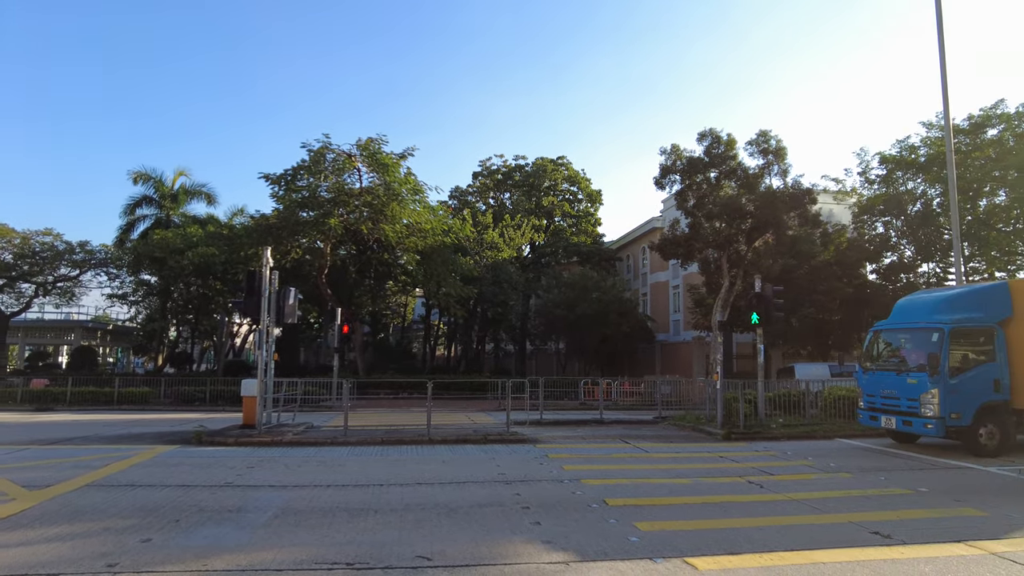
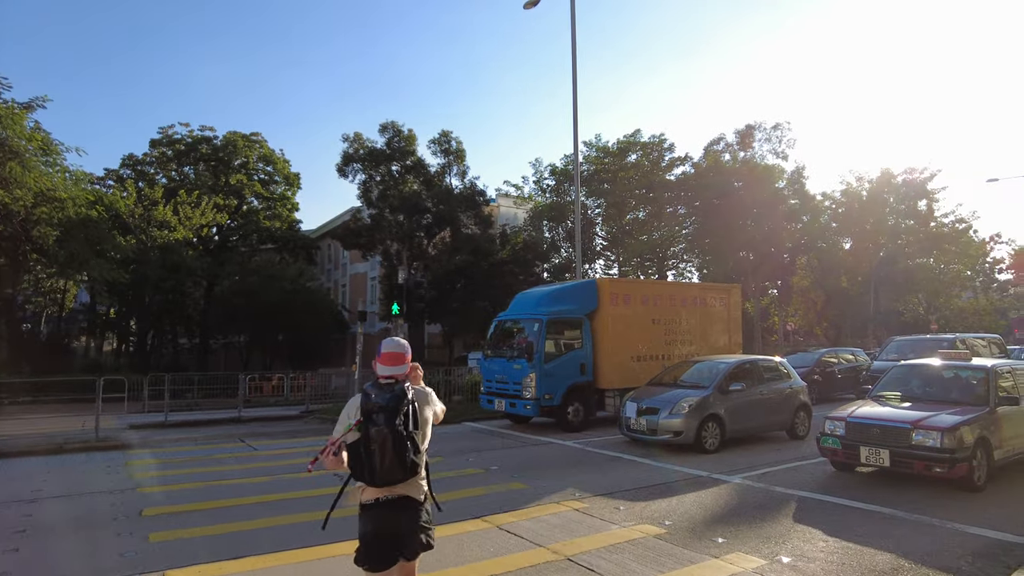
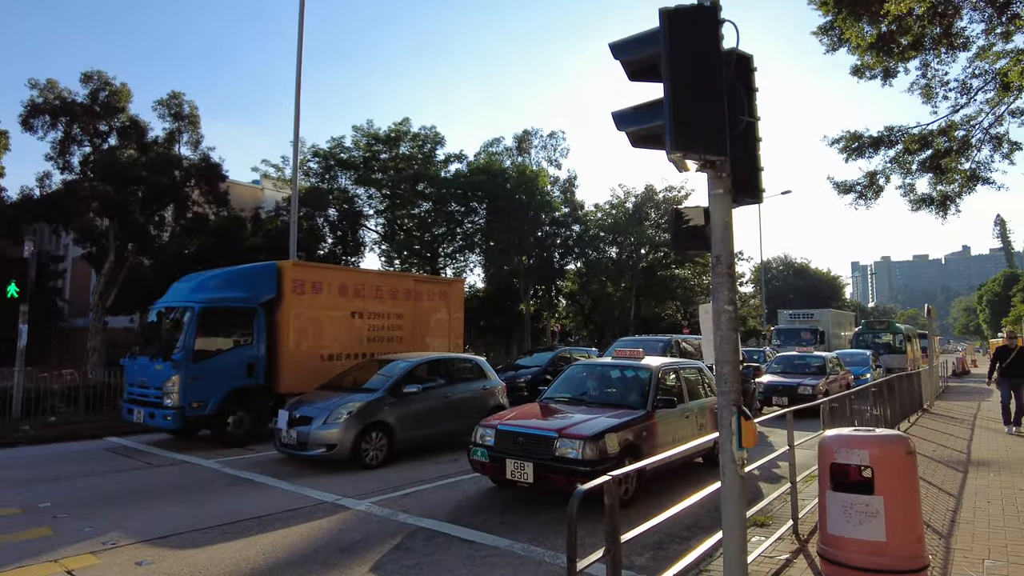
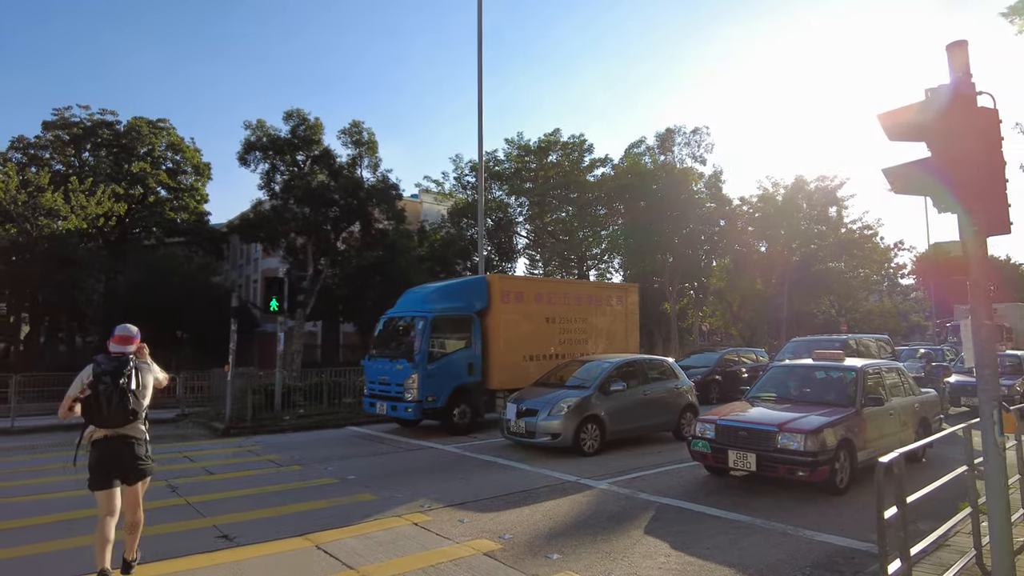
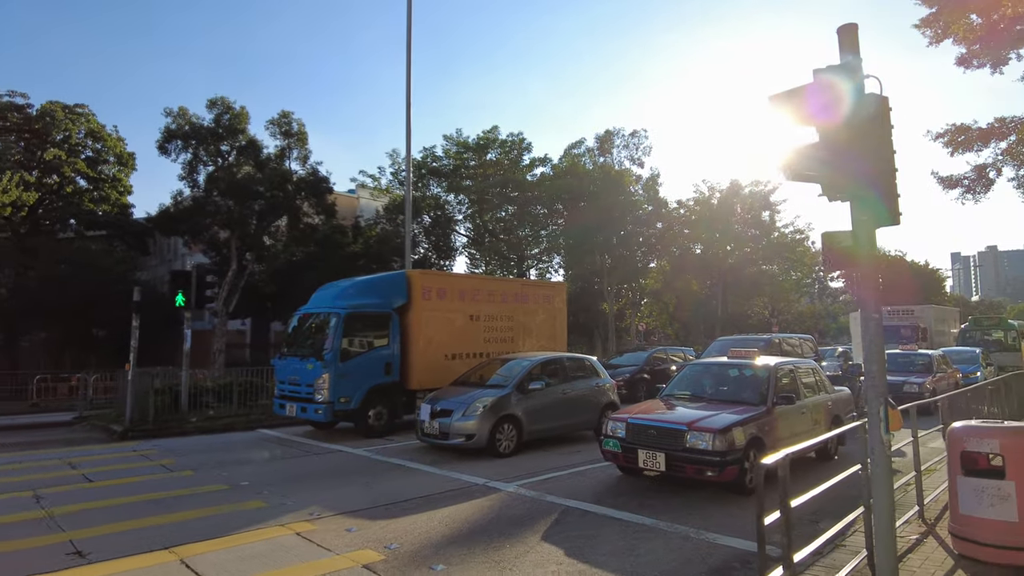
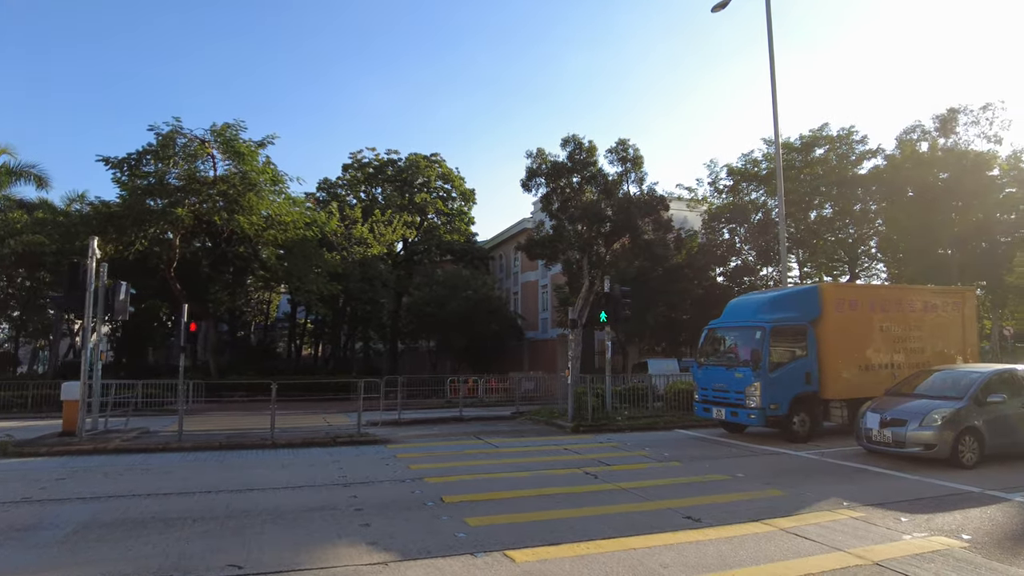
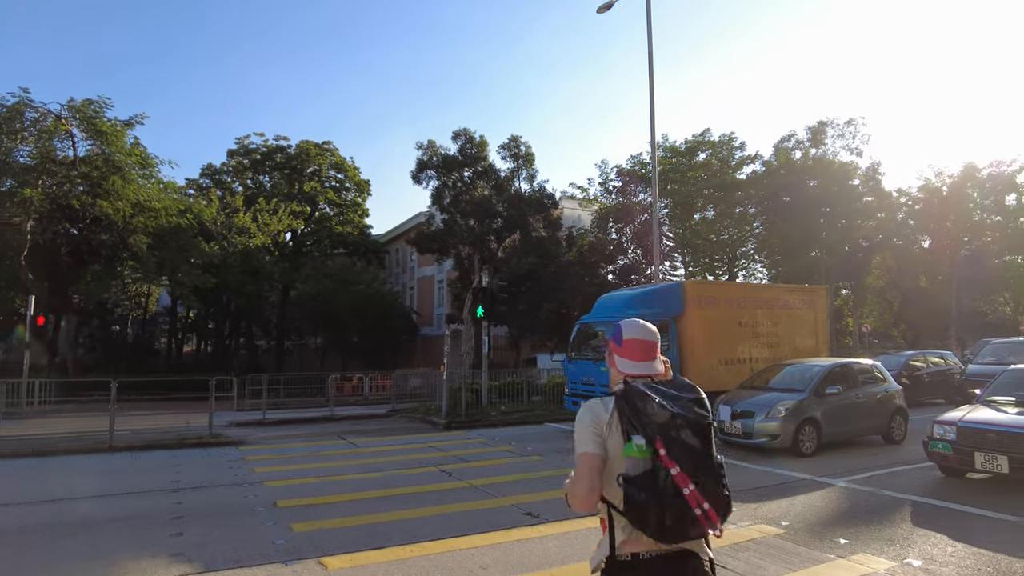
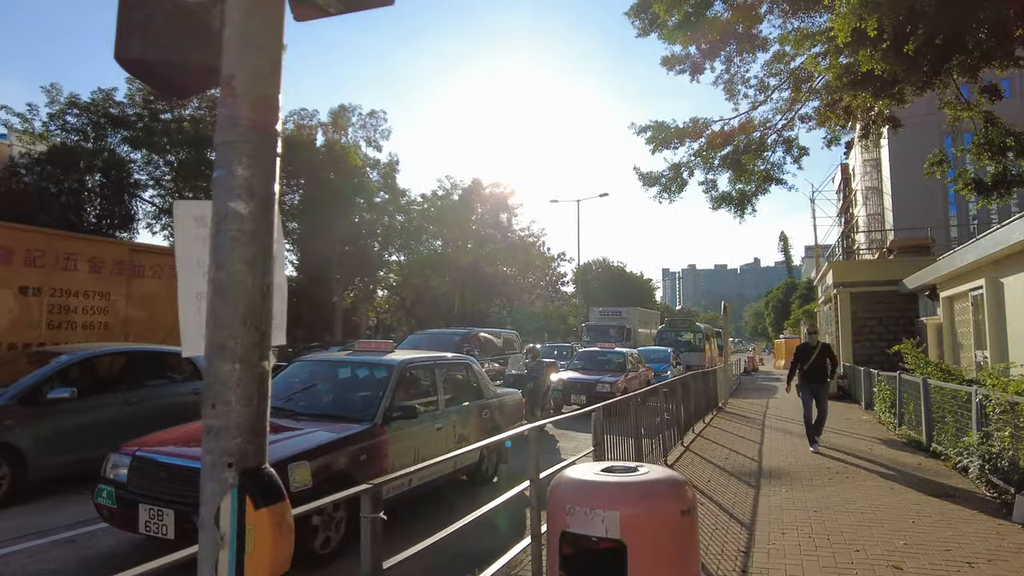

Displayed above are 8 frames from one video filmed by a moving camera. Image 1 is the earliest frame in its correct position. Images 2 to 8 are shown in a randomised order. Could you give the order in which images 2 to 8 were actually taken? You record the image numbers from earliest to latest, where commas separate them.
6, 7, 2, 4, 5, 3, 8
